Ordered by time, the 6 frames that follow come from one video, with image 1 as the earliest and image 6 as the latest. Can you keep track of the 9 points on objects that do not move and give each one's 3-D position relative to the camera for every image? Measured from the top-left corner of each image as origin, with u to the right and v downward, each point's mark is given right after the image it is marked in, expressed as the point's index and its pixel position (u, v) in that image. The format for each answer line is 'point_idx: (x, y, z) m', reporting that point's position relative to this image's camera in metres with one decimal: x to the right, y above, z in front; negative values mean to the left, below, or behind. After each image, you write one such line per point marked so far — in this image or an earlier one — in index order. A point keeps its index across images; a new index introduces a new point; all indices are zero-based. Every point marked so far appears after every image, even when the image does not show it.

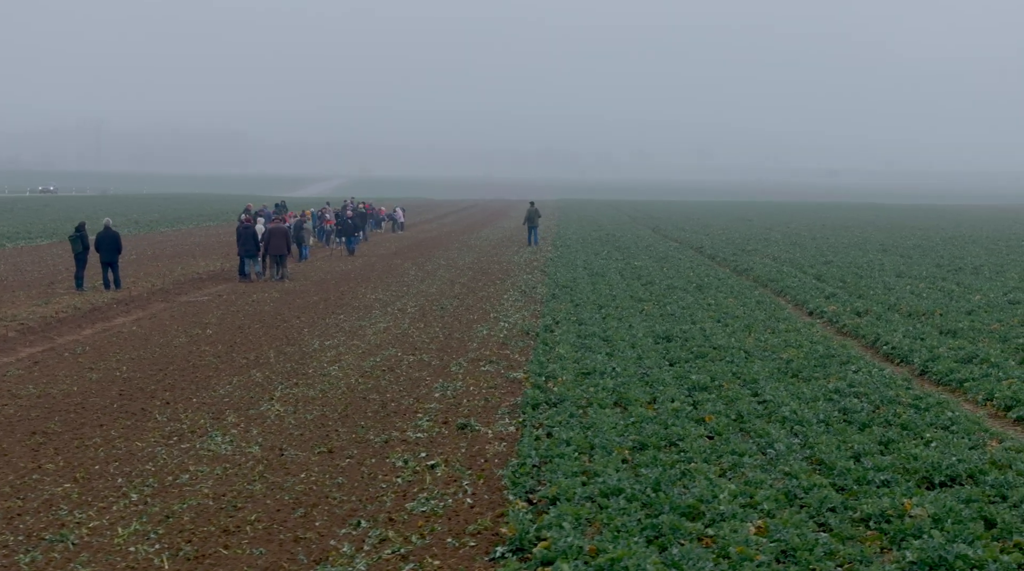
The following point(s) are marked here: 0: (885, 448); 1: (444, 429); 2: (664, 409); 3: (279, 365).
0: (+3.7, -1.6, +11.7) m
1: (-0.7, -1.5, +11.9) m
2: (+1.7, -1.4, +13.5) m
3: (-3.6, -1.2, +18.1) m
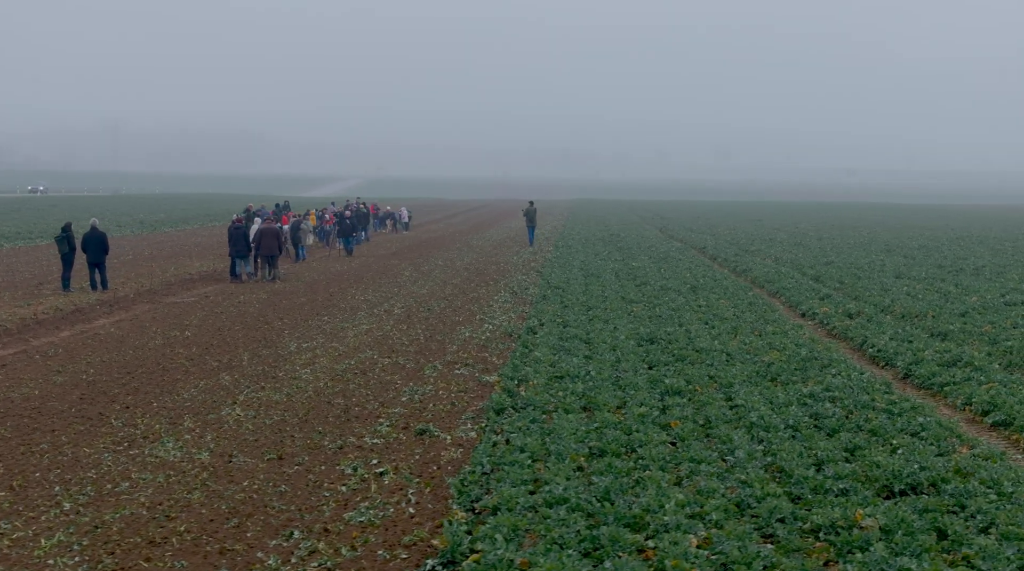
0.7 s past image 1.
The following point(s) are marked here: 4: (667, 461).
0: (+3.3, -1.7, +11.5) m
1: (-1.1, -1.5, +11.8) m
2: (+1.3, -1.5, +13.3) m
3: (-3.9, -1.3, +17.9) m
4: (+1.4, -1.6, +10.5) m
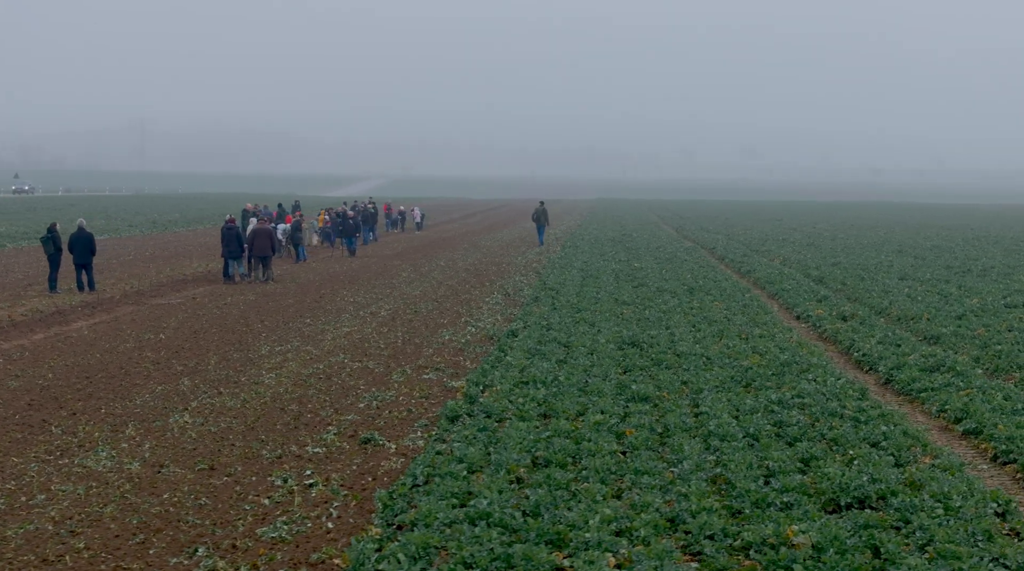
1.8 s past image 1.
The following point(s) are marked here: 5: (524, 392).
0: (+2.8, -1.7, +11.2) m
1: (-1.6, -1.5, +11.5) m
2: (+0.8, -1.5, +13.0) m
3: (-4.4, -1.3, +17.7) m
4: (+0.8, -1.6, +10.3) m
5: (+0.2, -1.4, +15.4) m
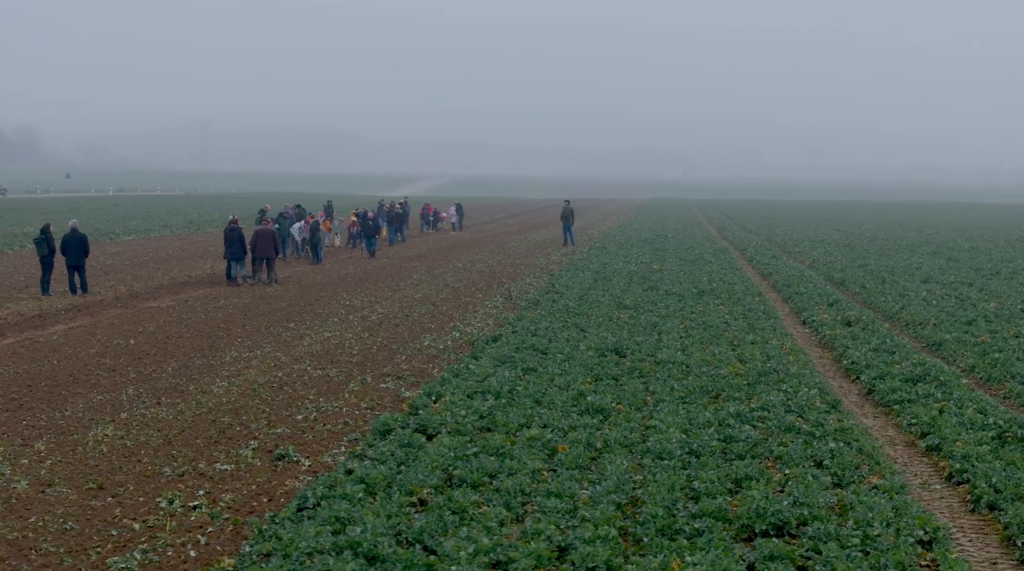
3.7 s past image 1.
0: (+2.0, -1.8, +10.7) m
1: (-2.4, -1.6, +11.1) m
2: (+0.1, -1.6, +12.5) m
3: (-5.0, -1.4, +17.3) m
4: (+0.1, -1.7, +9.8) m
5: (-0.5, -1.5, +14.9) m
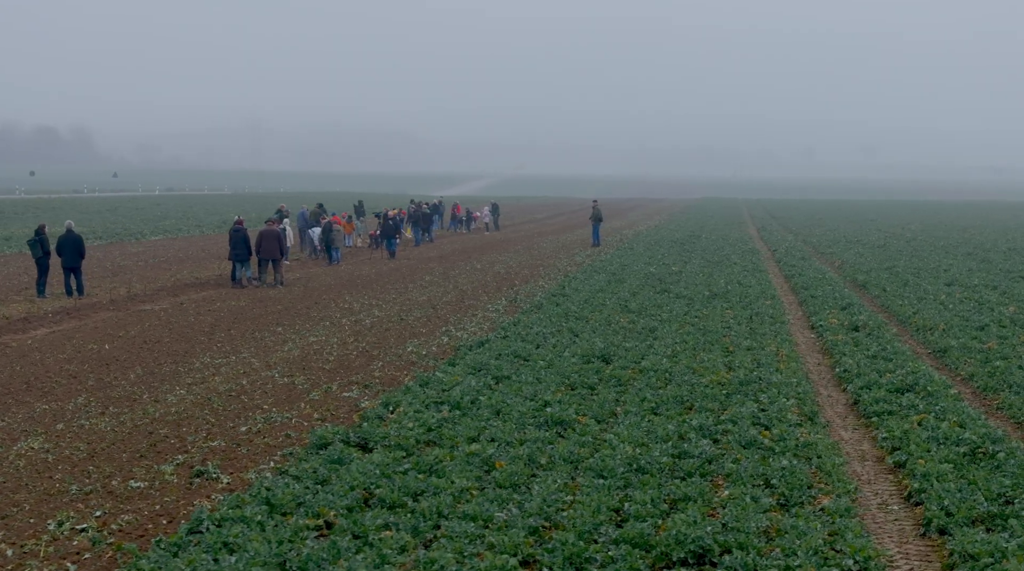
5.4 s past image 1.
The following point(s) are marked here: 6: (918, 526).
0: (+1.3, -1.9, +10.2) m
1: (-3.0, -1.7, +10.7) m
2: (-0.5, -1.7, +12.1) m
3: (-5.6, -1.5, +16.9) m
4: (-0.6, -1.8, +9.3) m
5: (-1.1, -1.6, +14.5) m
6: (+3.7, -2.2, +10.7) m
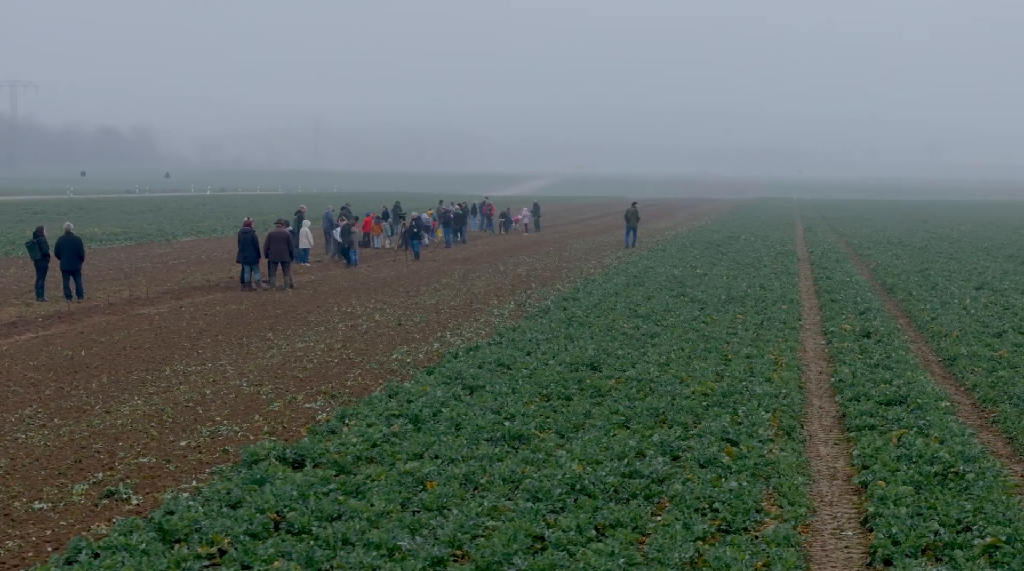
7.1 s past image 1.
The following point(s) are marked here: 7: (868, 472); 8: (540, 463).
0: (+0.7, -2.0, +9.6) m
1: (-3.7, -1.8, +10.2) m
2: (-1.2, -1.8, +11.6) m
3: (-6.0, -1.6, +16.6) m
4: (-1.3, -1.9, +8.8) m
5: (-1.6, -1.7, +14.0) m
6: (+3.0, -2.3, +10.1) m
7: (+4.0, -2.1, +13.1) m
8: (+0.4, -1.9, +12.8) m
